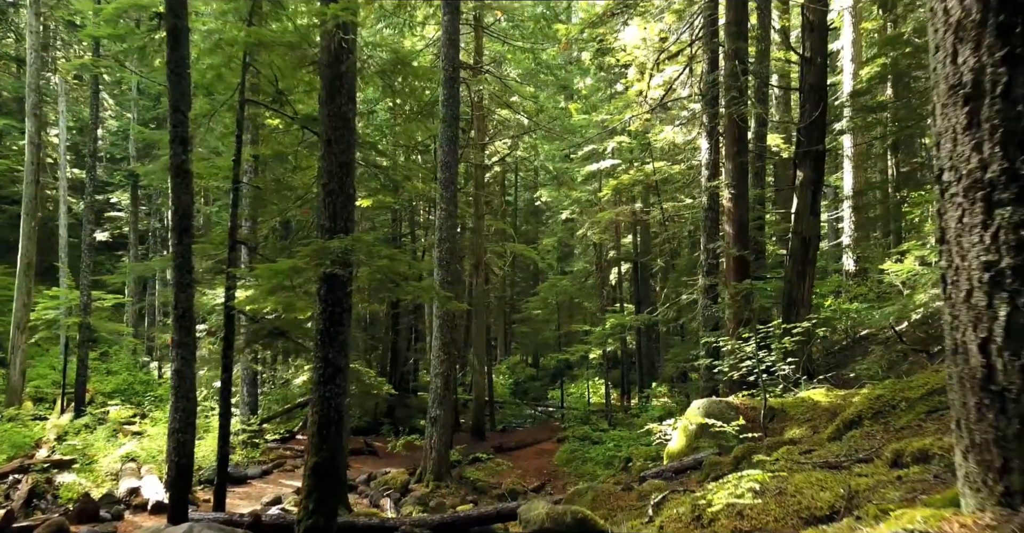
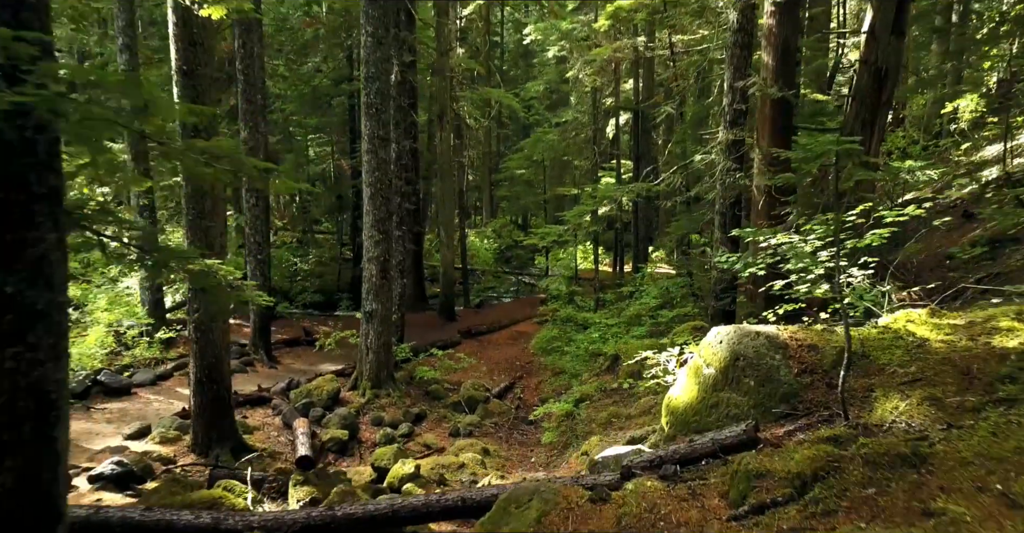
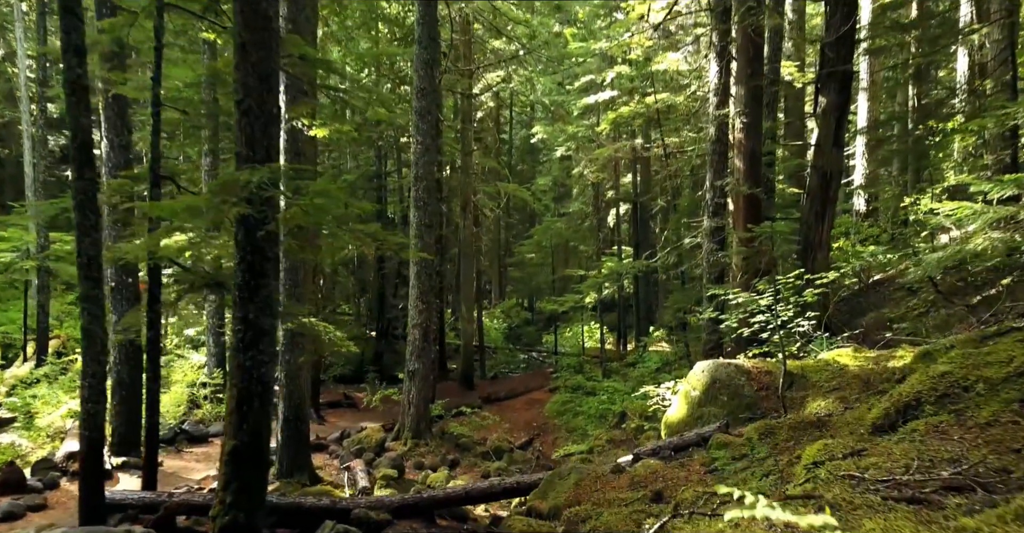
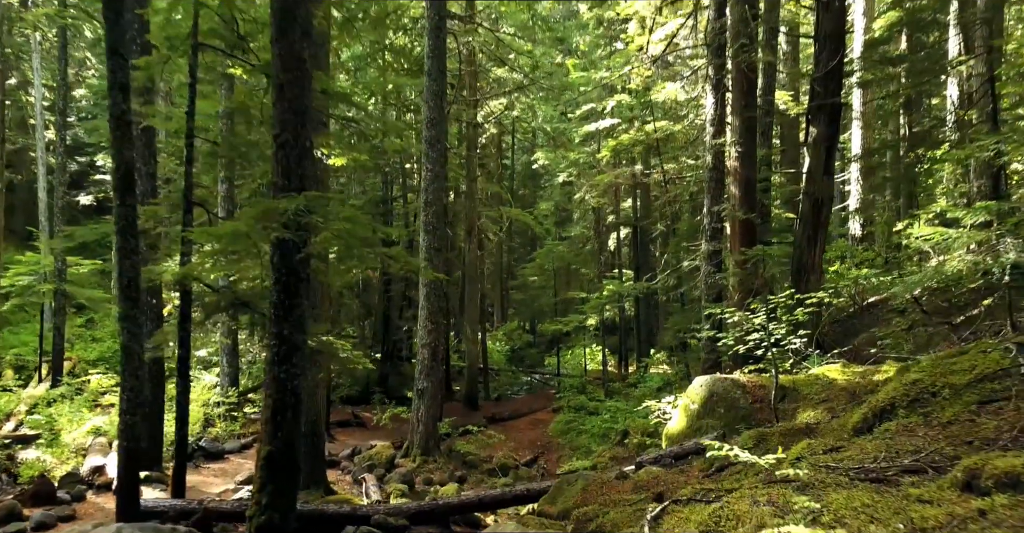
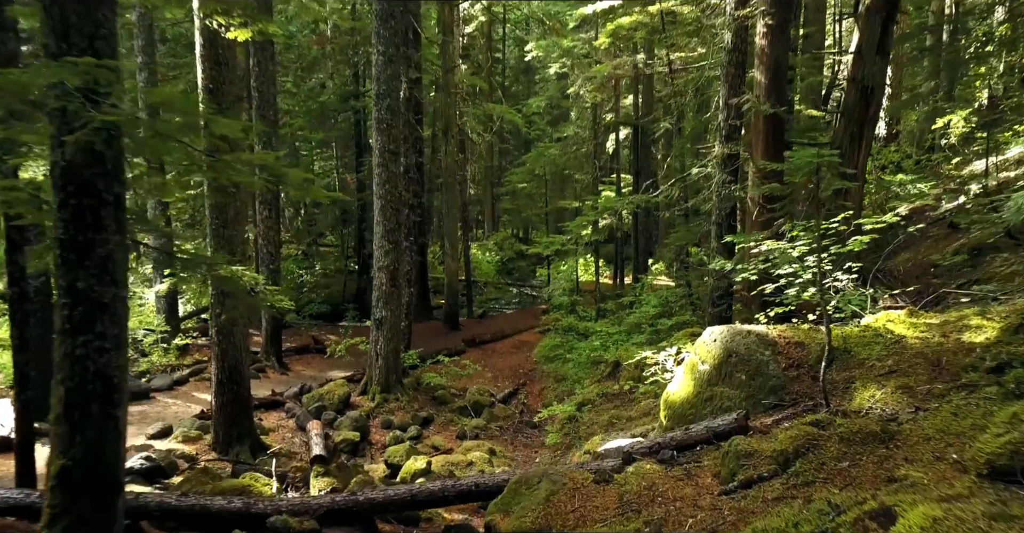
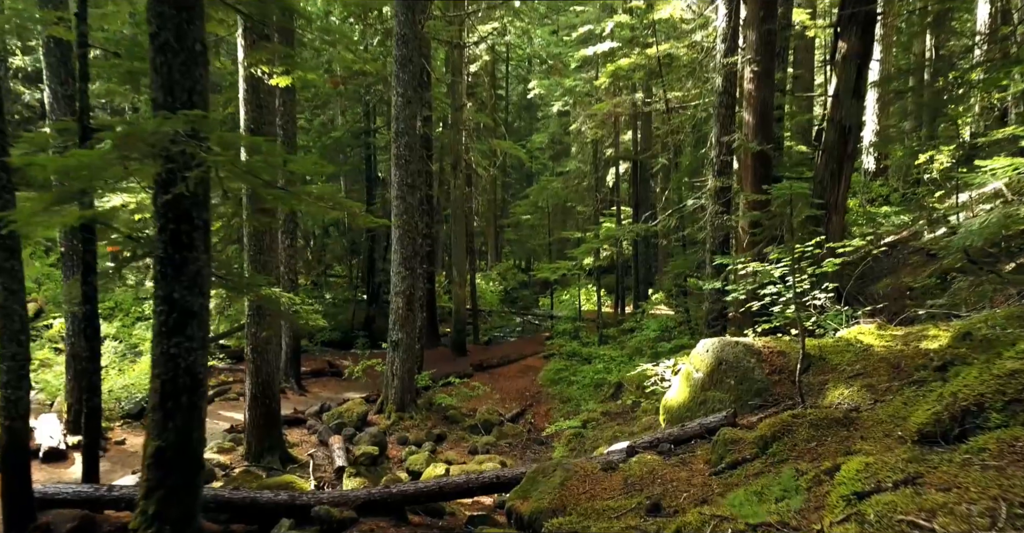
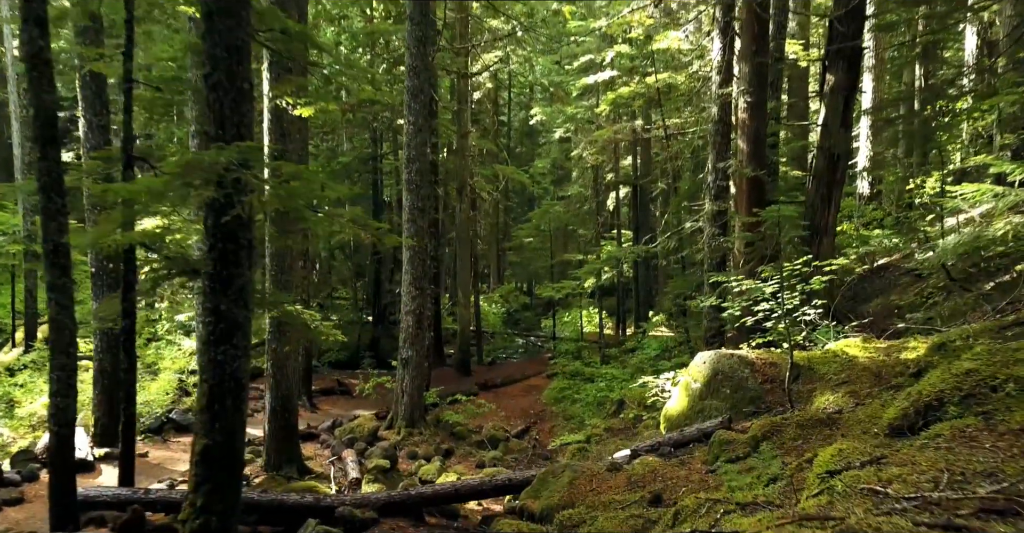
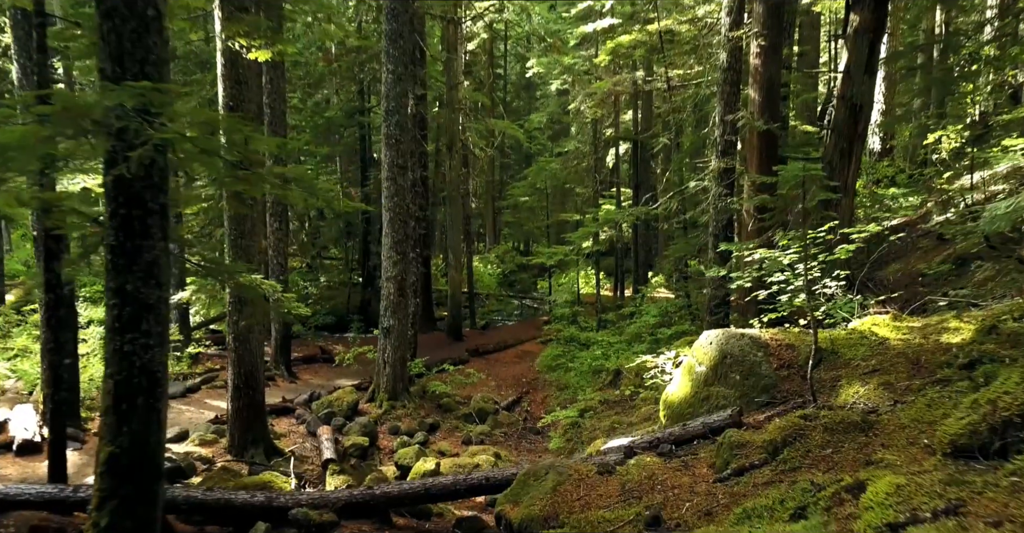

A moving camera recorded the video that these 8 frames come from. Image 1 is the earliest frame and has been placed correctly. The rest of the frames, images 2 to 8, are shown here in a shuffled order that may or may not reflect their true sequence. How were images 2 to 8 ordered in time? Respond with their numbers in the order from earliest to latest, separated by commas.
4, 3, 7, 6, 8, 5, 2
